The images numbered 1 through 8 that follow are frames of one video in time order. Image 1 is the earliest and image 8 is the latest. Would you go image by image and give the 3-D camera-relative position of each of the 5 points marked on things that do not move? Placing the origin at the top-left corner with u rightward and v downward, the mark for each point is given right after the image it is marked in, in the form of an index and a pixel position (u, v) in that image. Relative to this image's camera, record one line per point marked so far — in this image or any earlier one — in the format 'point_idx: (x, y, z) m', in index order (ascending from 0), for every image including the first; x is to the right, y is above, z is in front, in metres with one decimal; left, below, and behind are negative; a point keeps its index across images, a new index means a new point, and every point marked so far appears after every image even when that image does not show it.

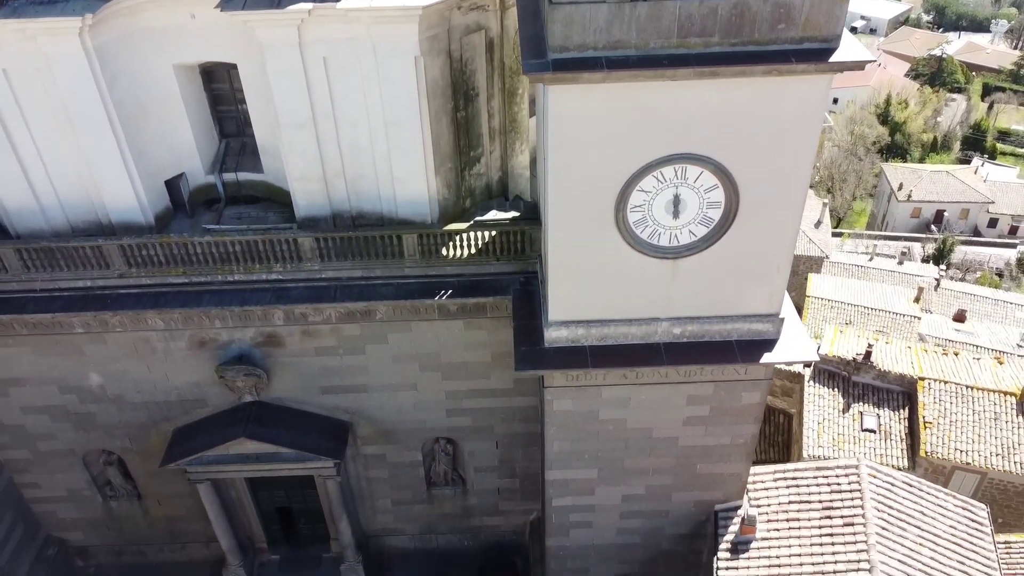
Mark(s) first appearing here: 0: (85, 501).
0: (-8.7, -4.3, +16.5) m
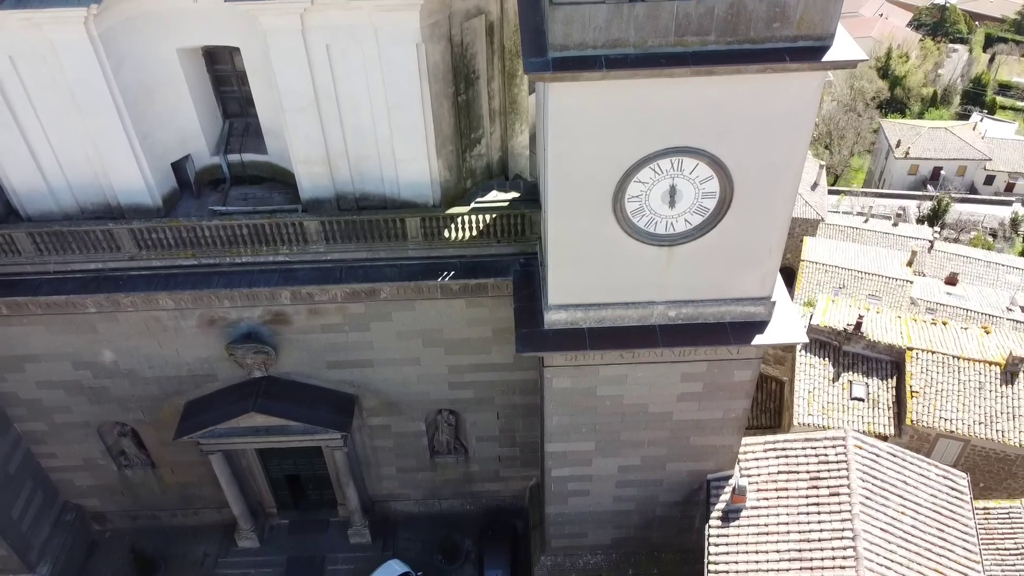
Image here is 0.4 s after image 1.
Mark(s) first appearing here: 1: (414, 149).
0: (-8.7, -3.8, +17.1) m
1: (-1.6, +2.3, +13.2) m
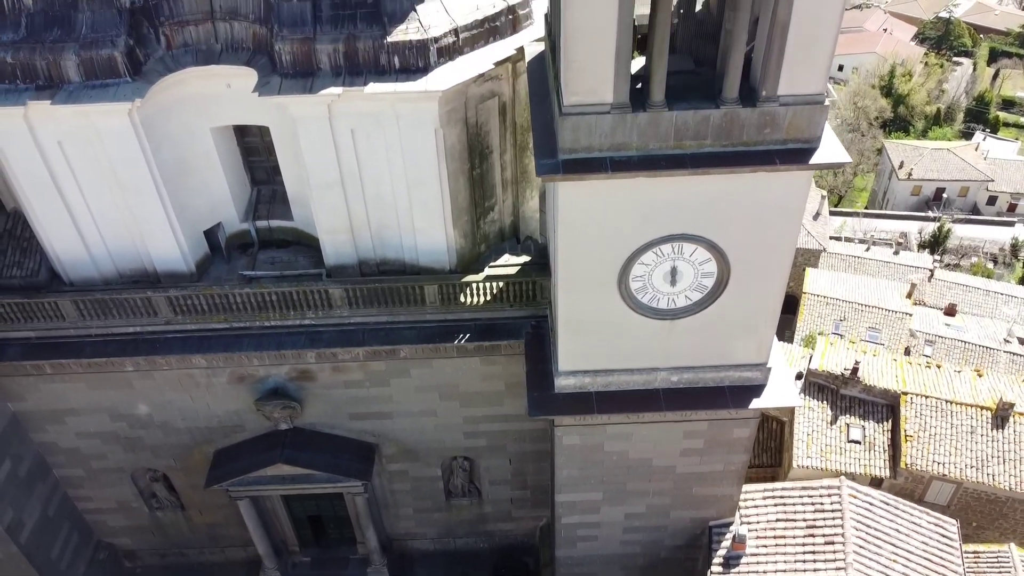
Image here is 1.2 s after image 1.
0: (-8.5, -5.0, +18.0) m
1: (-1.4, +1.2, +14.1) m
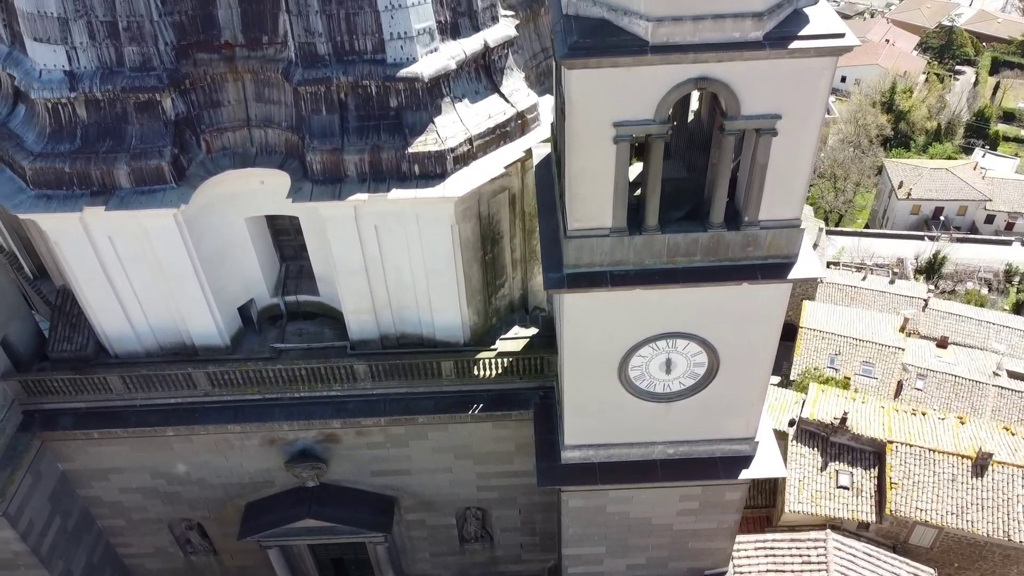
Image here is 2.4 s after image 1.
0: (-8.2, -6.4, +19.3) m
1: (-1.2, -0.2, +15.3) m
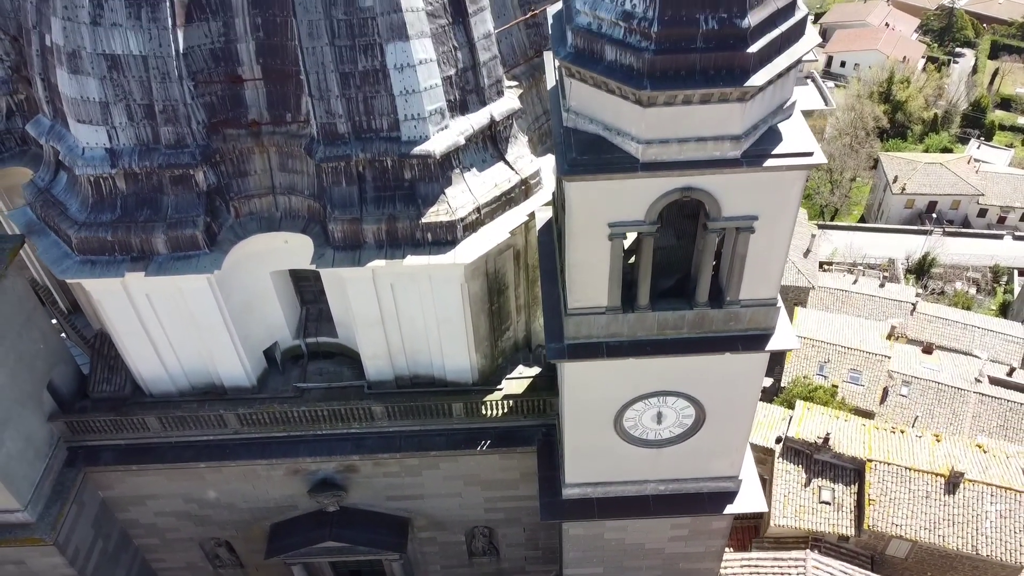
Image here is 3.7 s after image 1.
0: (-8.1, -7.3, +20.9) m
1: (-1.1, -1.2, +16.7) m
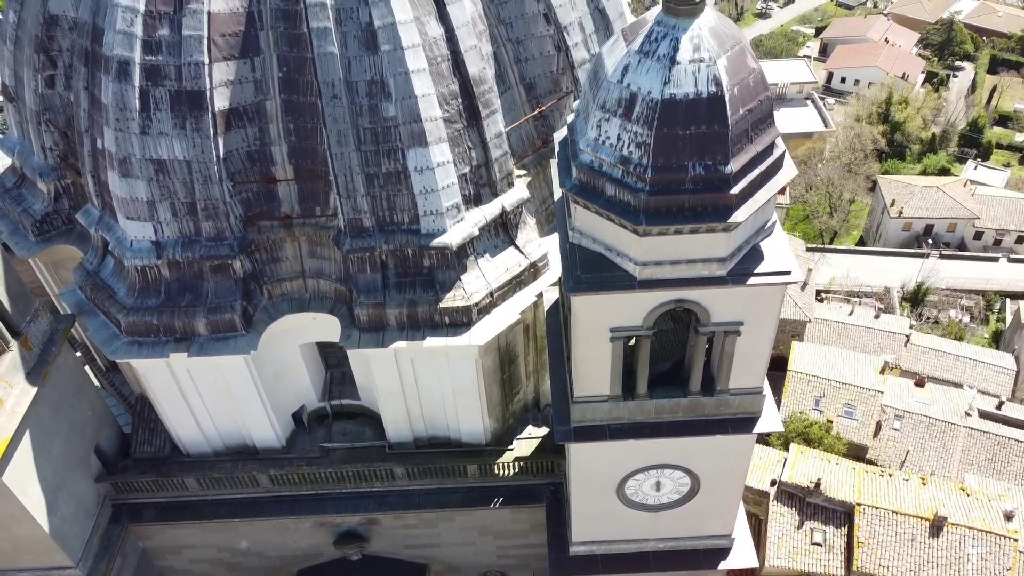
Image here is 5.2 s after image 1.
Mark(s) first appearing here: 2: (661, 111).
0: (-7.8, -8.9, +22.3) m
1: (-0.9, -2.8, +18.0) m
2: (+2.0, +2.3, +10.7) m
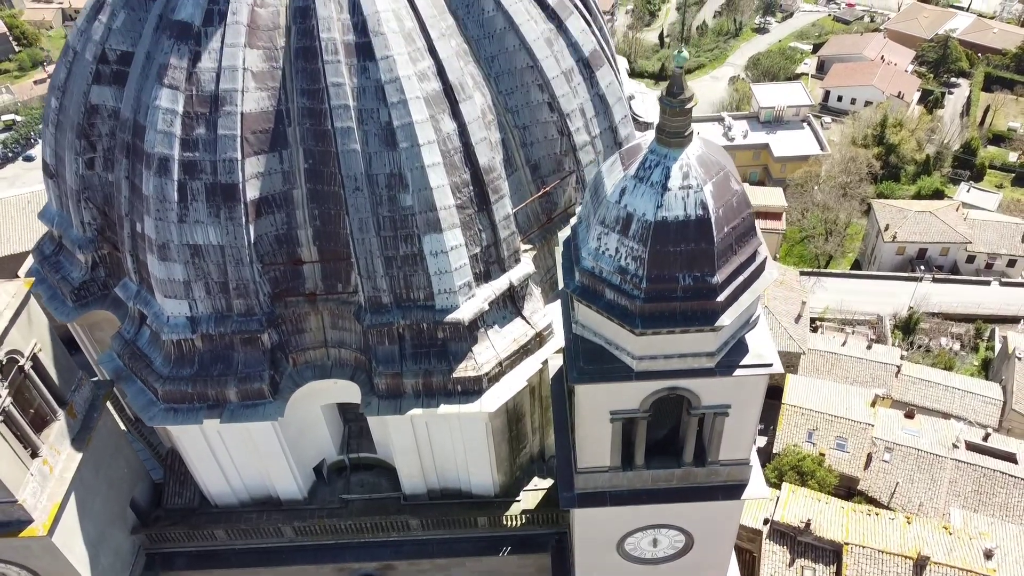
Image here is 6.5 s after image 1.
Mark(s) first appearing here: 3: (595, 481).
0: (-7.6, -10.5, +23.6) m
1: (-0.7, -4.3, +19.4) m
2: (+2.1, +0.8, +12.0) m
3: (+1.6, -3.7, +15.4) m
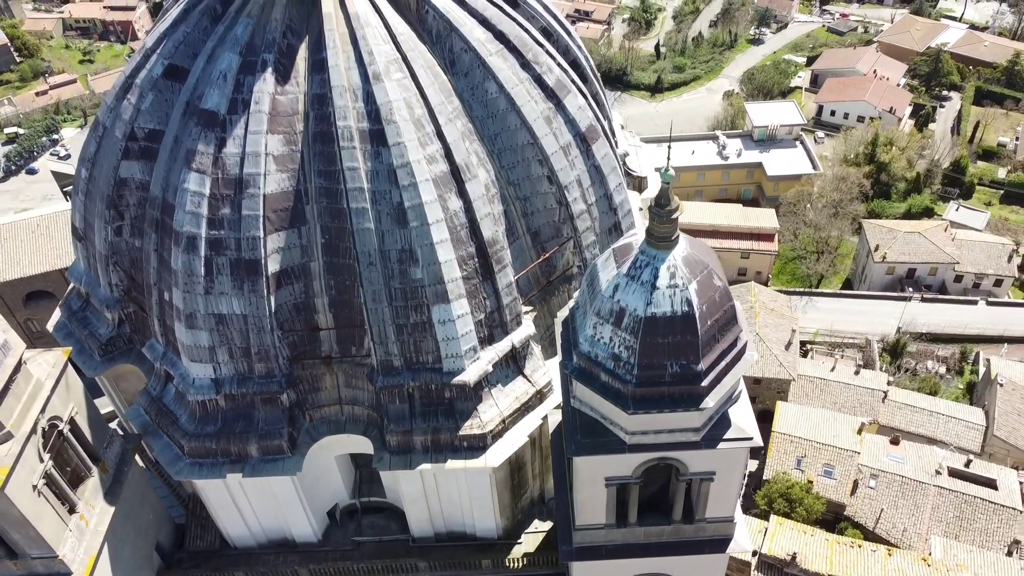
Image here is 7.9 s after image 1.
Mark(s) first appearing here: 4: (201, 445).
0: (-7.6, -11.9, +24.9) m
1: (-0.7, -5.8, +20.7) m
2: (+2.2, -0.6, +13.3) m
3: (+1.7, -5.1, +16.7) m
4: (-7.3, -3.7, +18.9) m
